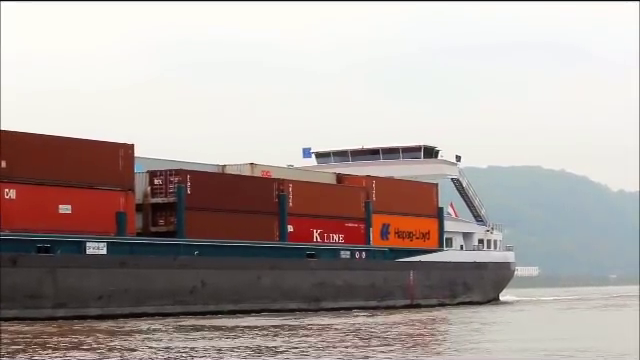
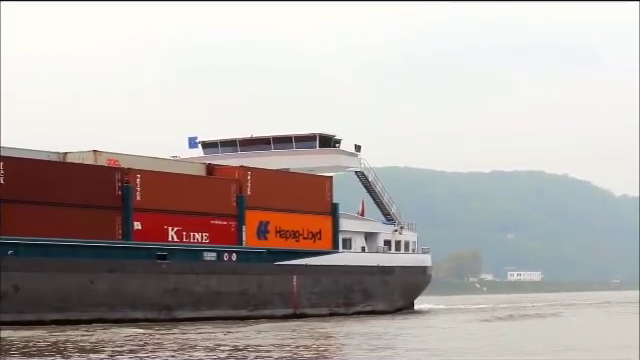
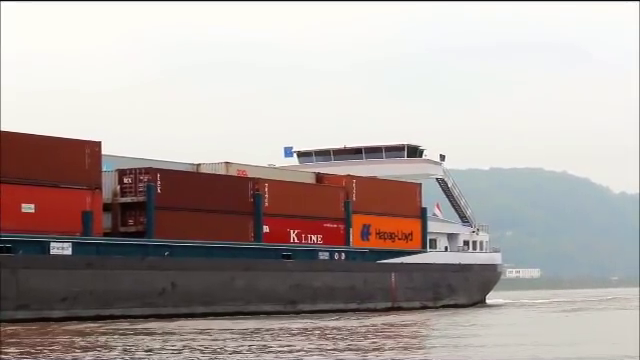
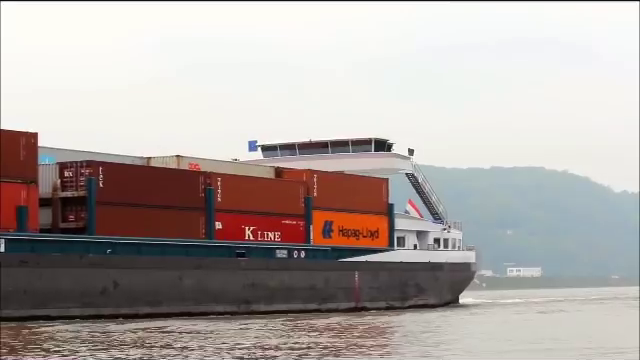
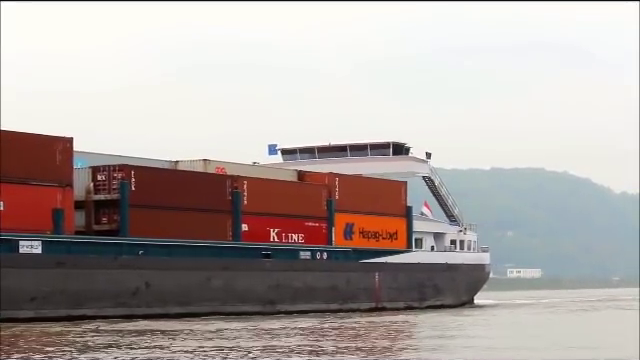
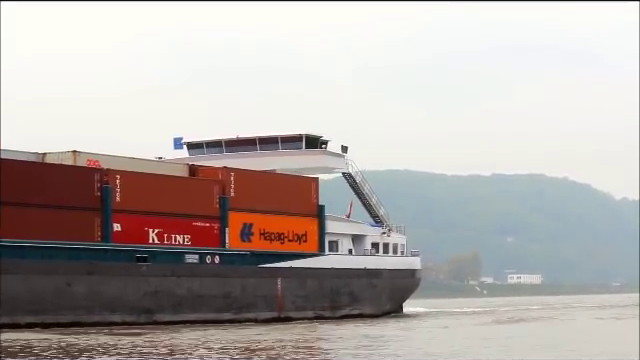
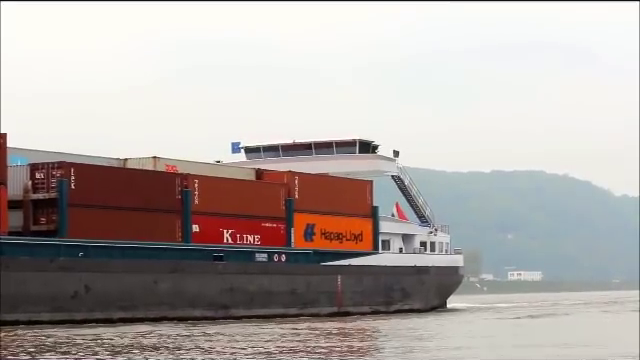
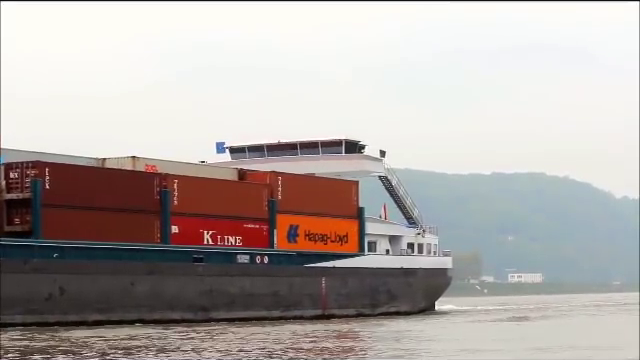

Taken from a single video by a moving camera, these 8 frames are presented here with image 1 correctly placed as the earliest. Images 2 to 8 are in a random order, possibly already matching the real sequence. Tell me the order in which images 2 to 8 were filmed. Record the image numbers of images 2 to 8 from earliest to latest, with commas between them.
3, 5, 4, 7, 8, 2, 6
